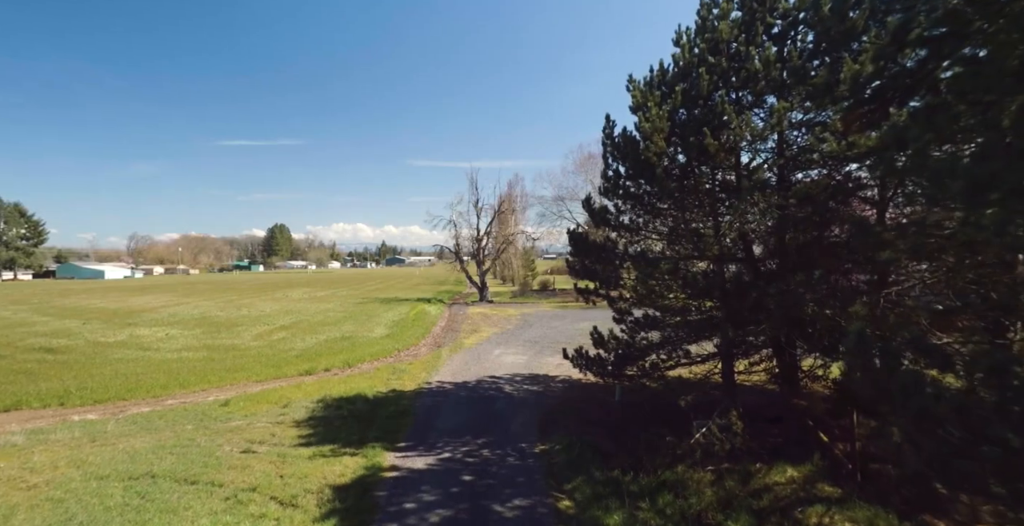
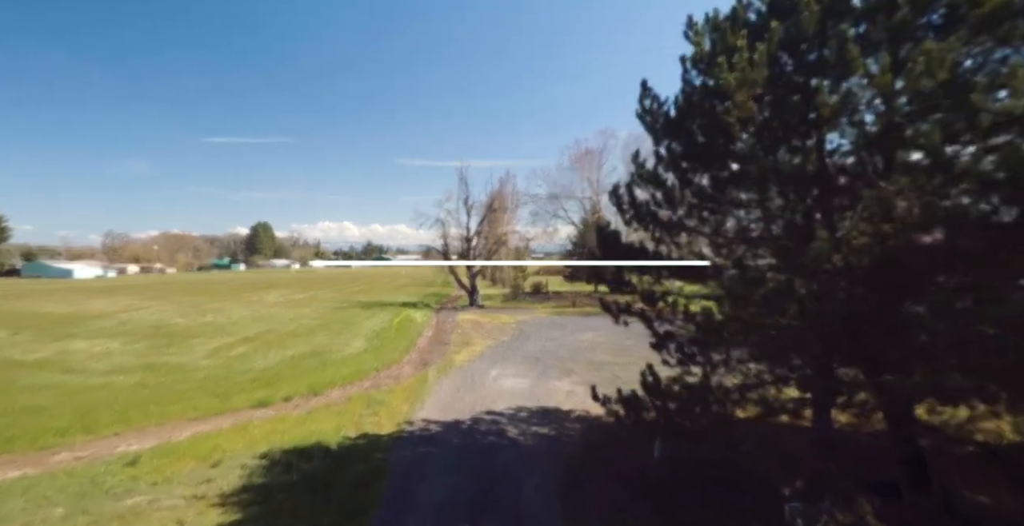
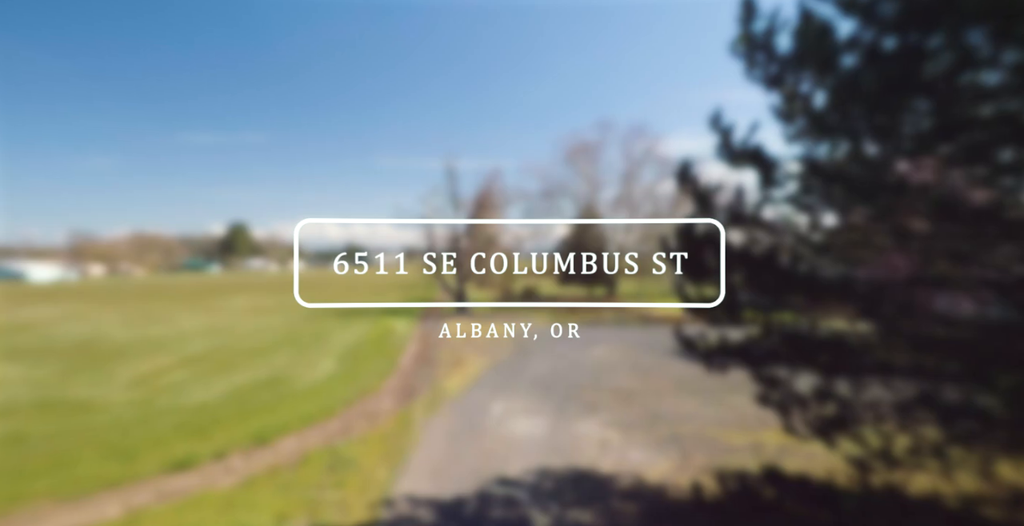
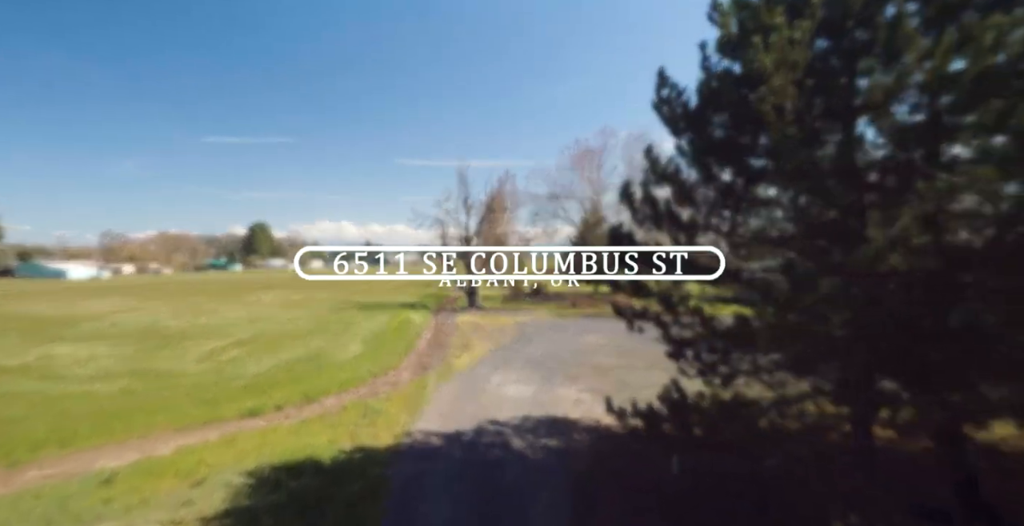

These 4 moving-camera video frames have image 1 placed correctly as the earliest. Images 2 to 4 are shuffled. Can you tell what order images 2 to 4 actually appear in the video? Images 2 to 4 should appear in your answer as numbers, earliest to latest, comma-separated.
2, 4, 3
